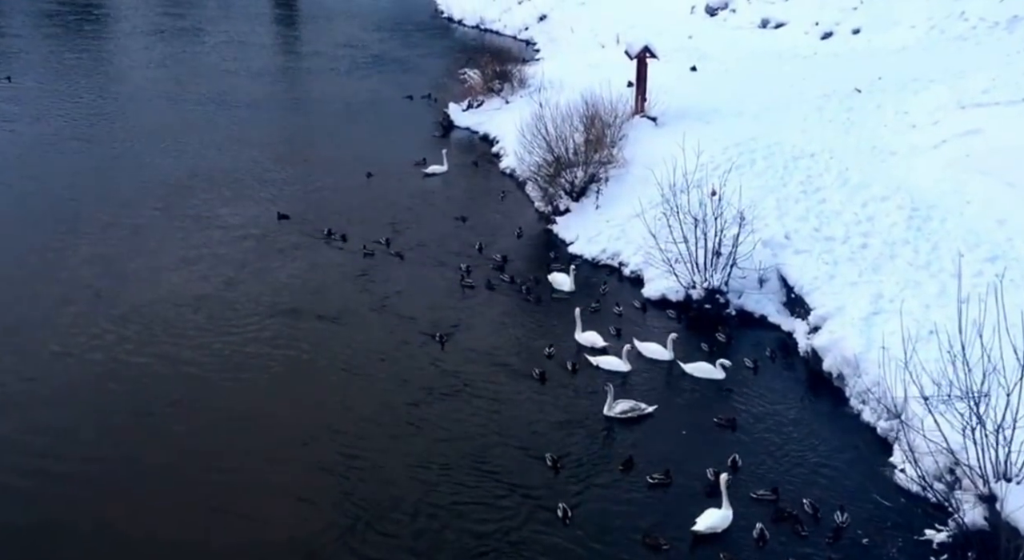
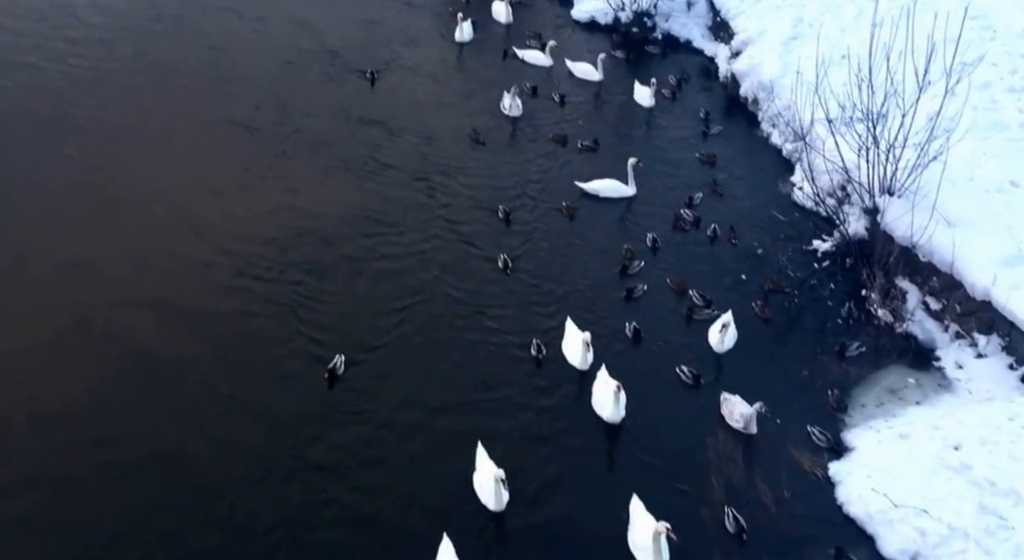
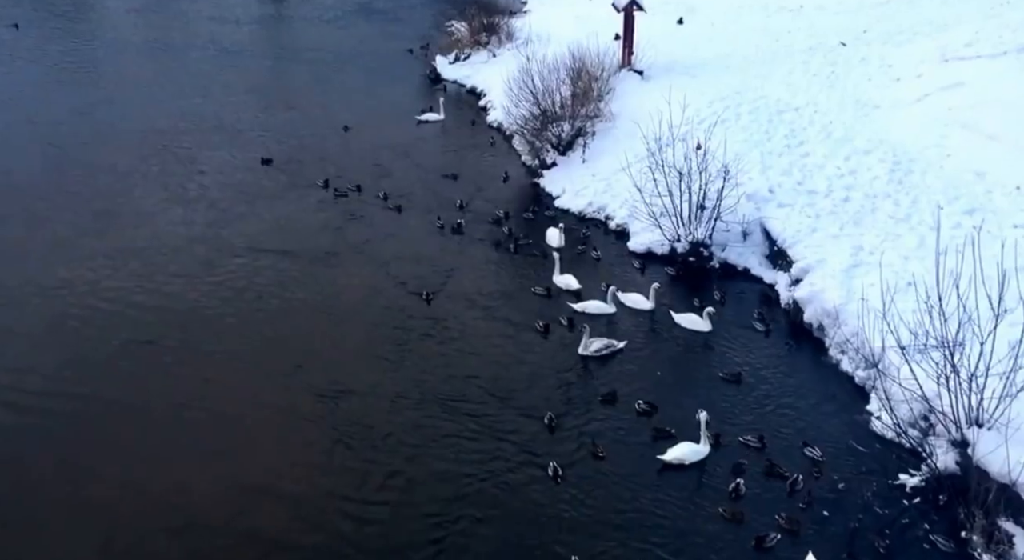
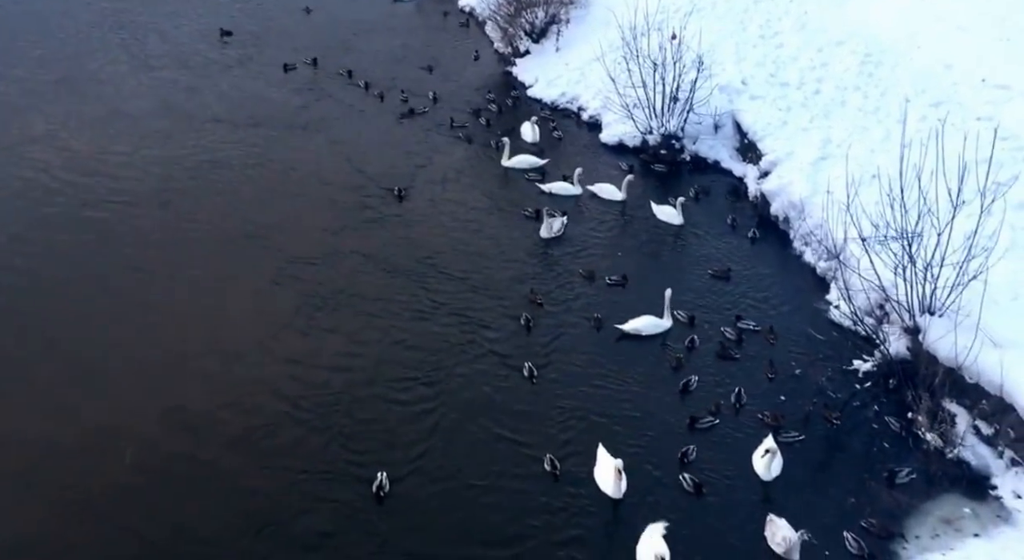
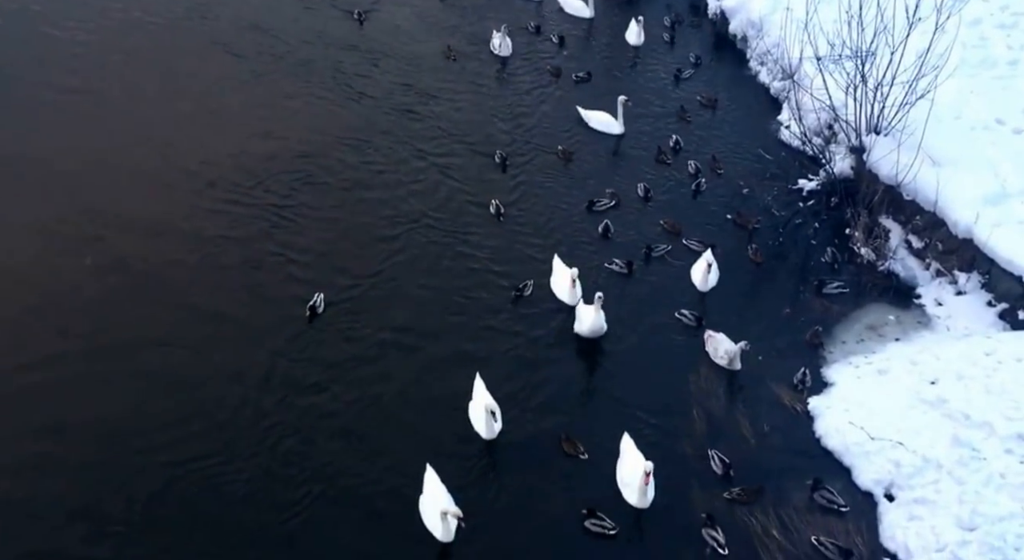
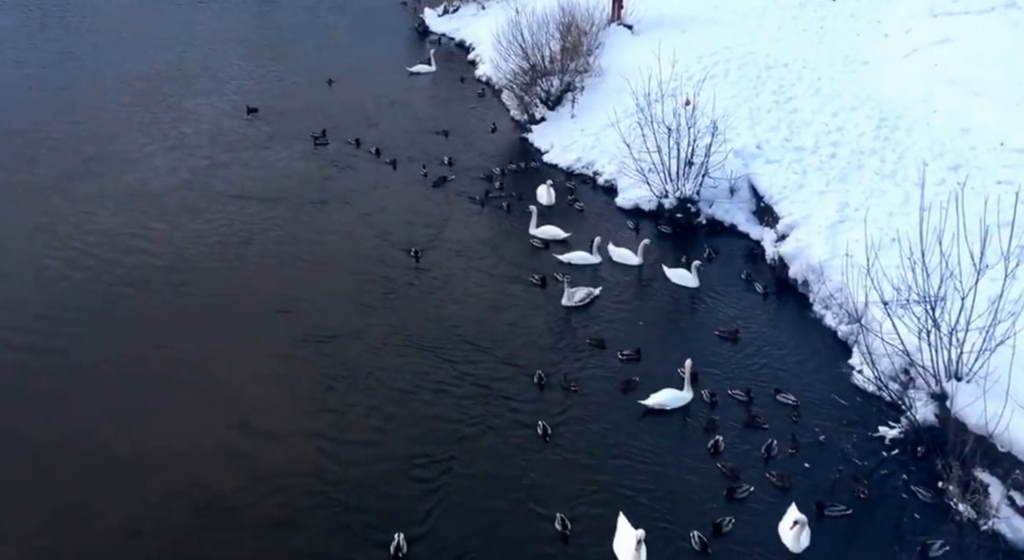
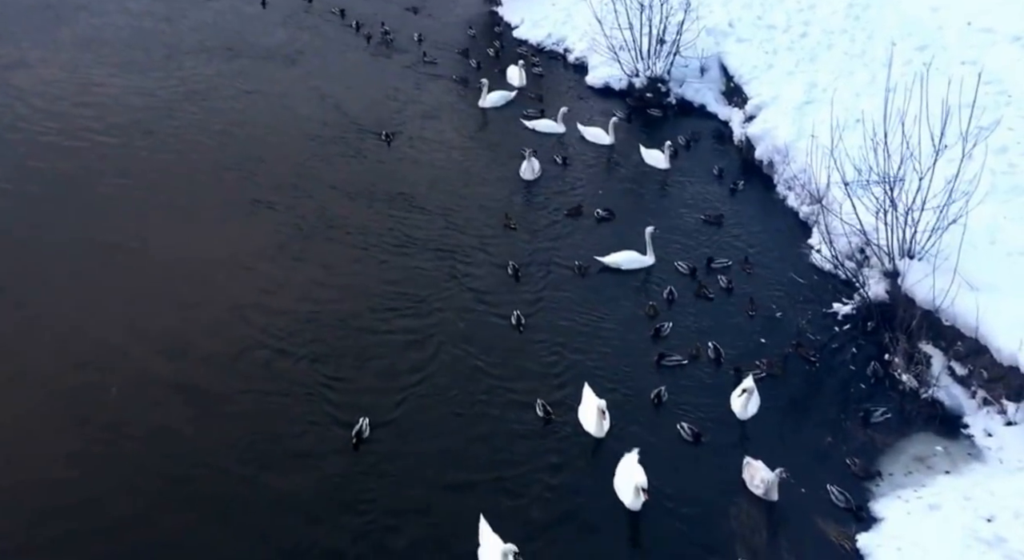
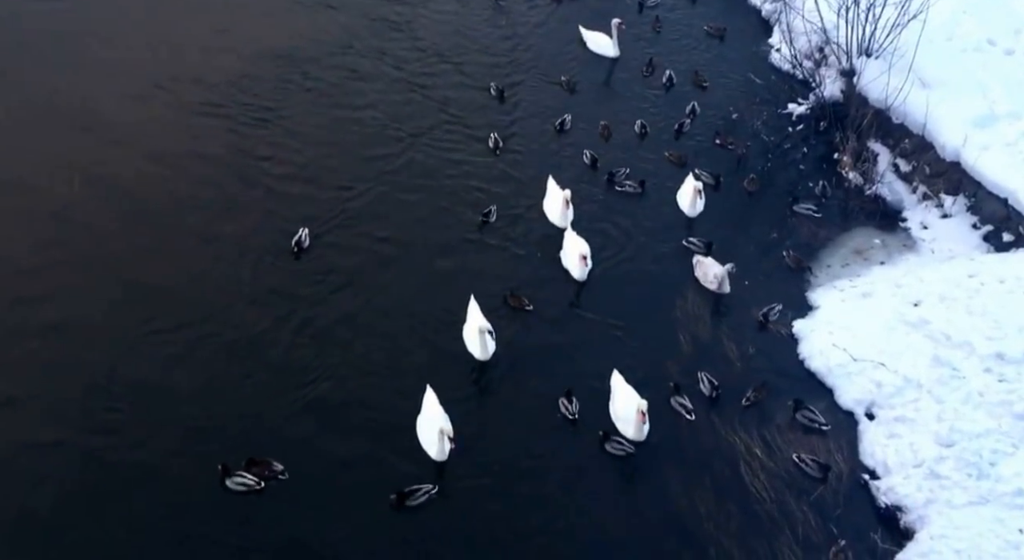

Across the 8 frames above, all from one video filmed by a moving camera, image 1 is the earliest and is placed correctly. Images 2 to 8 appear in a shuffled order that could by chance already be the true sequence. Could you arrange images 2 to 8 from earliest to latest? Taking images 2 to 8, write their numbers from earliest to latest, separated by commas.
3, 6, 4, 7, 2, 5, 8
